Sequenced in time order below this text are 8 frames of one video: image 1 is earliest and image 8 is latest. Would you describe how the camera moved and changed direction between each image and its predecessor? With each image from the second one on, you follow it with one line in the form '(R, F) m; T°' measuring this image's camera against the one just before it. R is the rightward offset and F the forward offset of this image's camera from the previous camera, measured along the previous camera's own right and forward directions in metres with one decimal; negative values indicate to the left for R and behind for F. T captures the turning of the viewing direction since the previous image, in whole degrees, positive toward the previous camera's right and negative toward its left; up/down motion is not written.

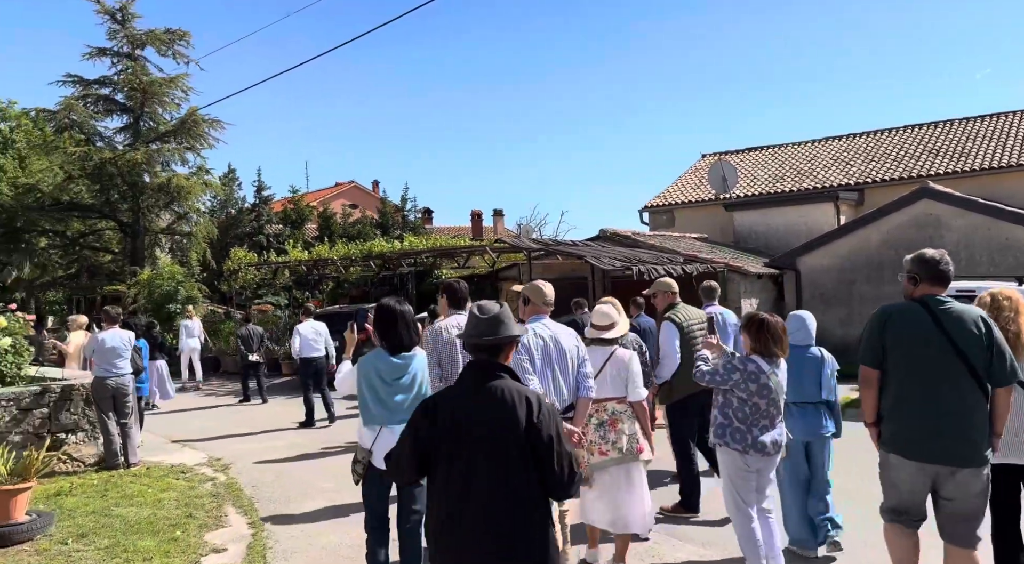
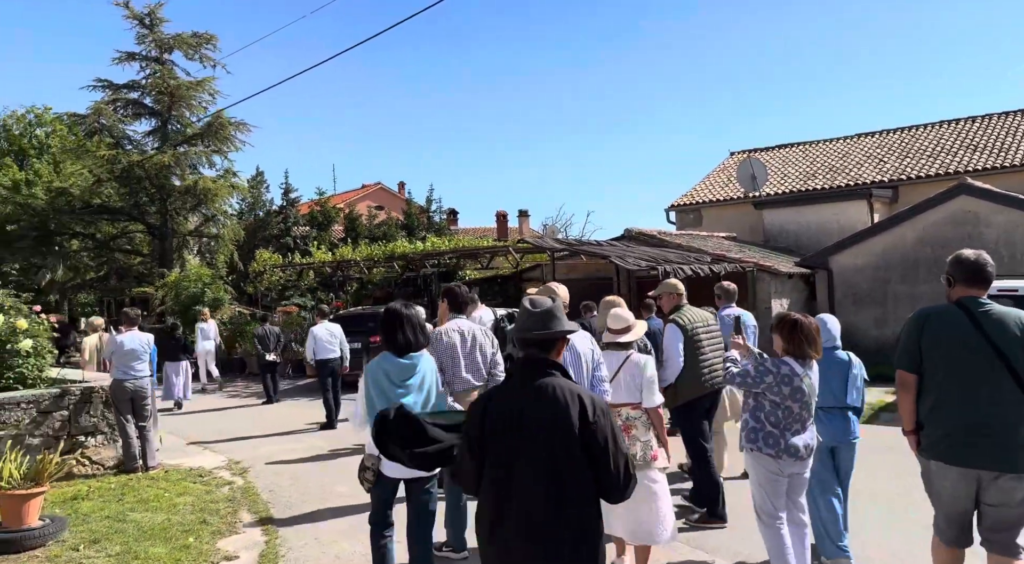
(0.0, +0.2) m; -2°
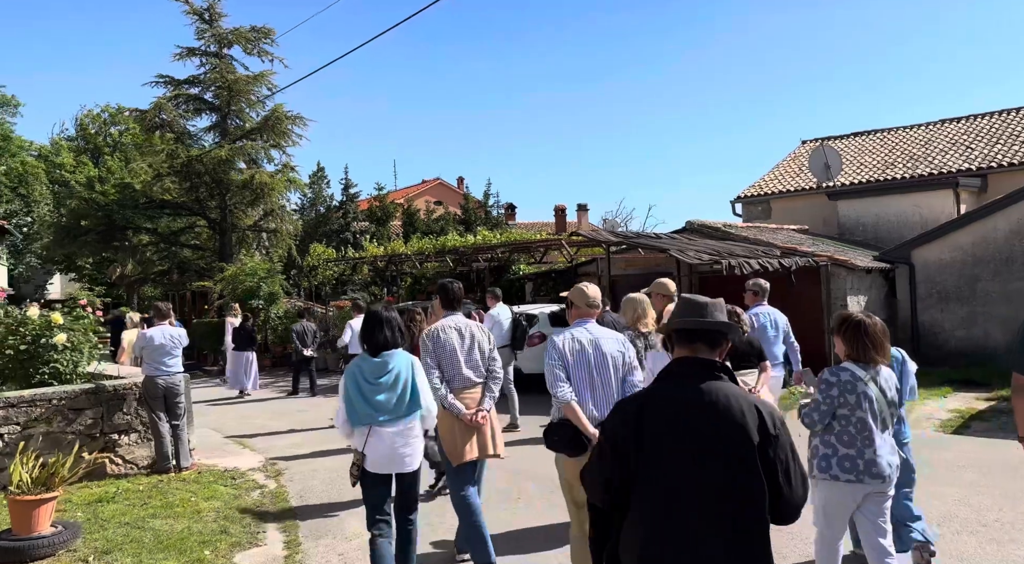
(+0.1, +0.6) m; -4°
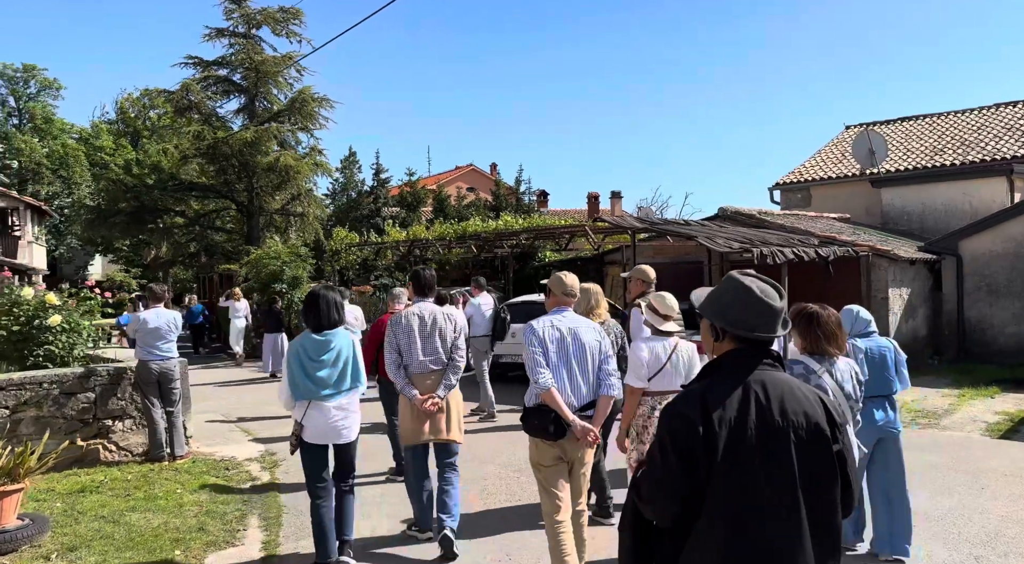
(+0.2, +0.5) m; -2°
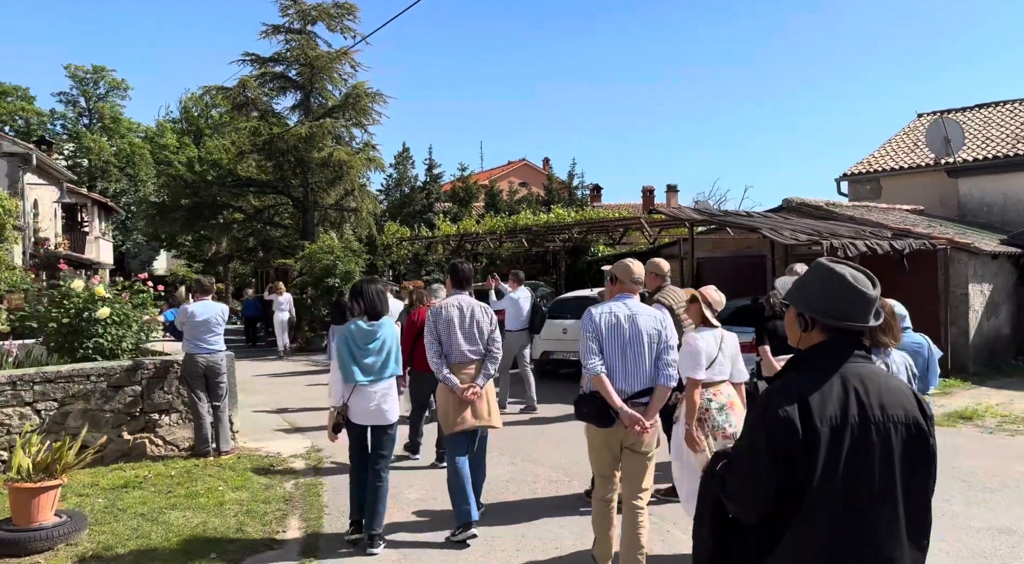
(0.0, +0.3) m; -4°
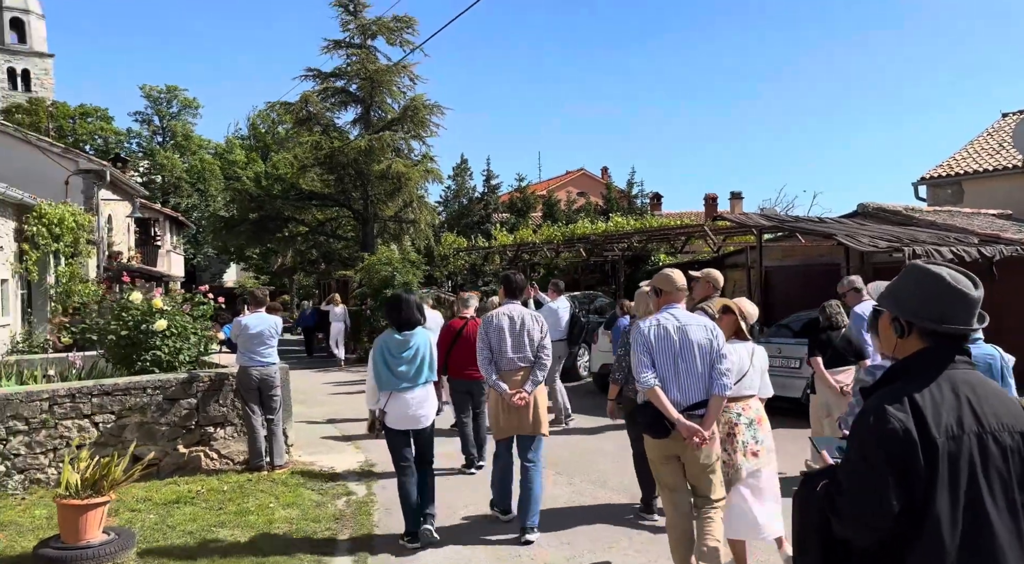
(0.0, +0.2) m; -4°
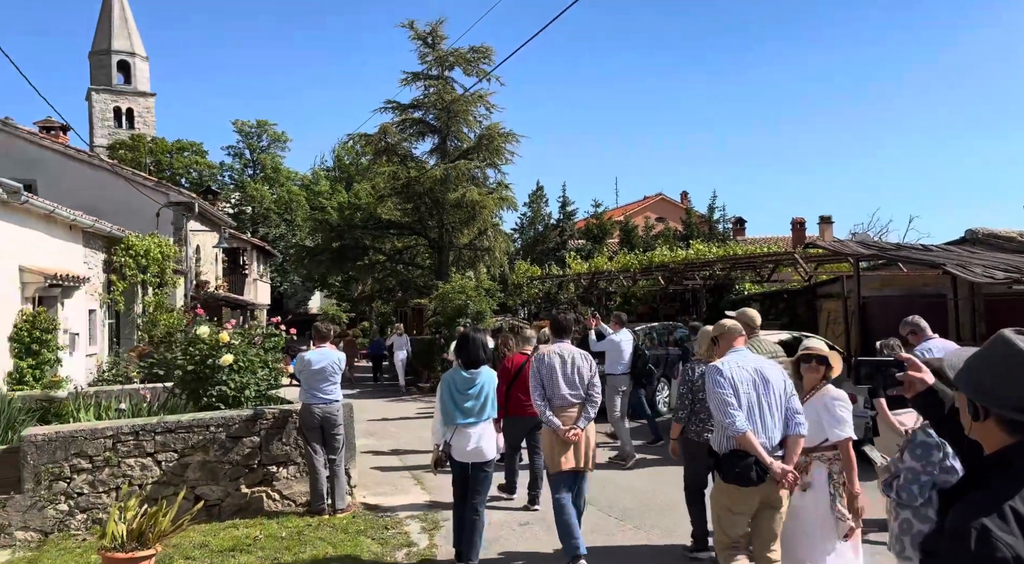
(+0.1, +0.4) m; -5°
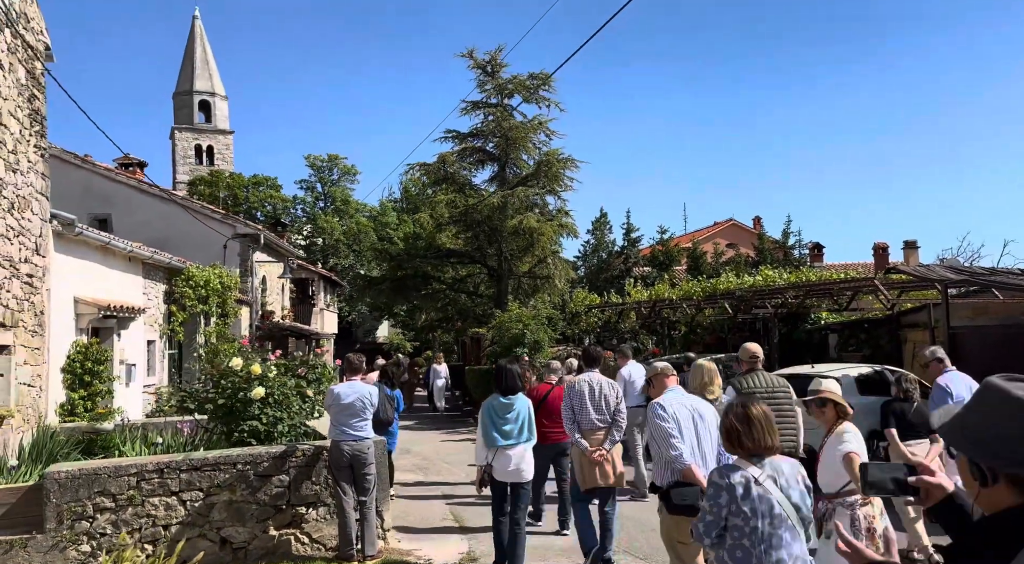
(+0.2, +0.5) m; -5°
